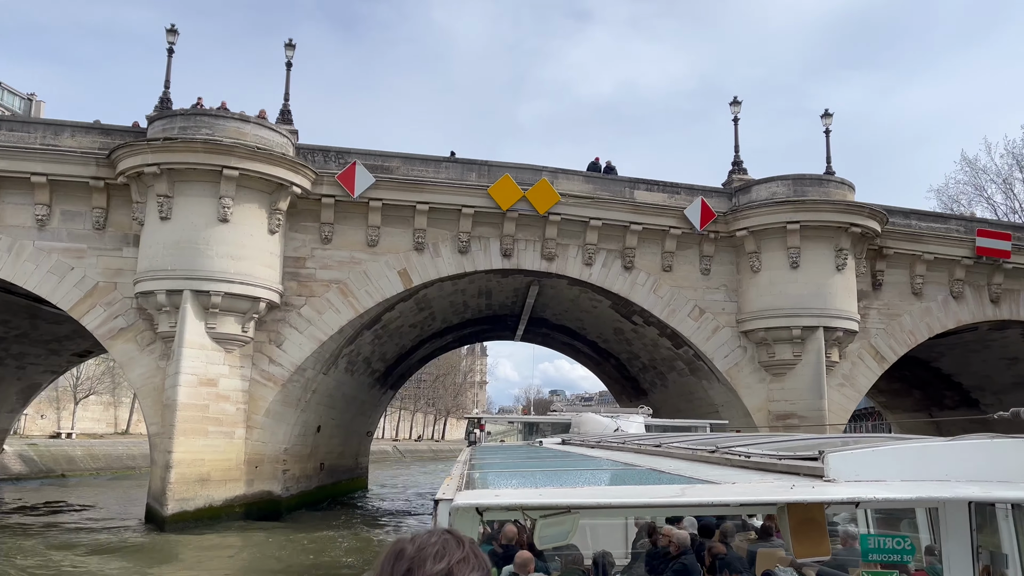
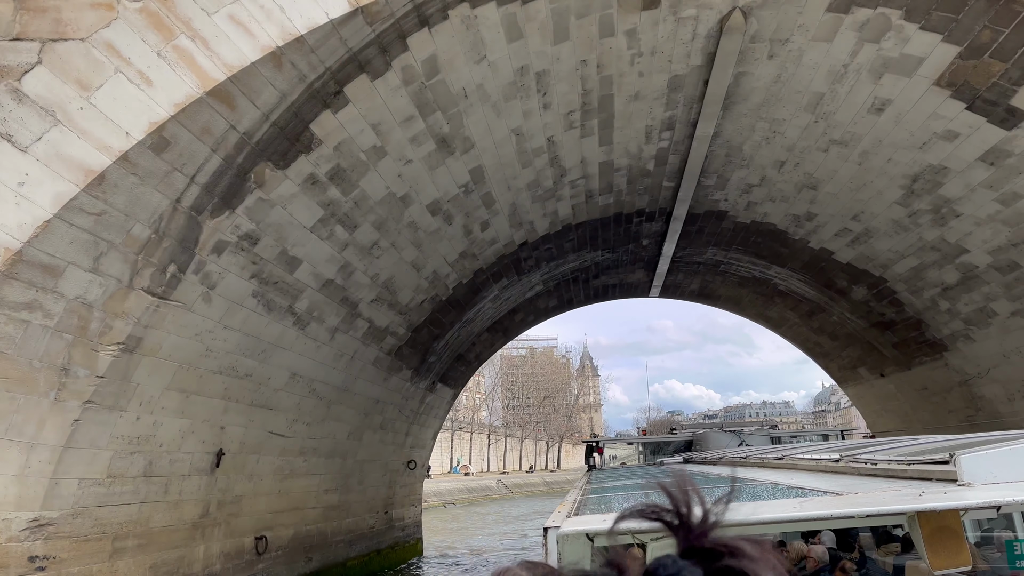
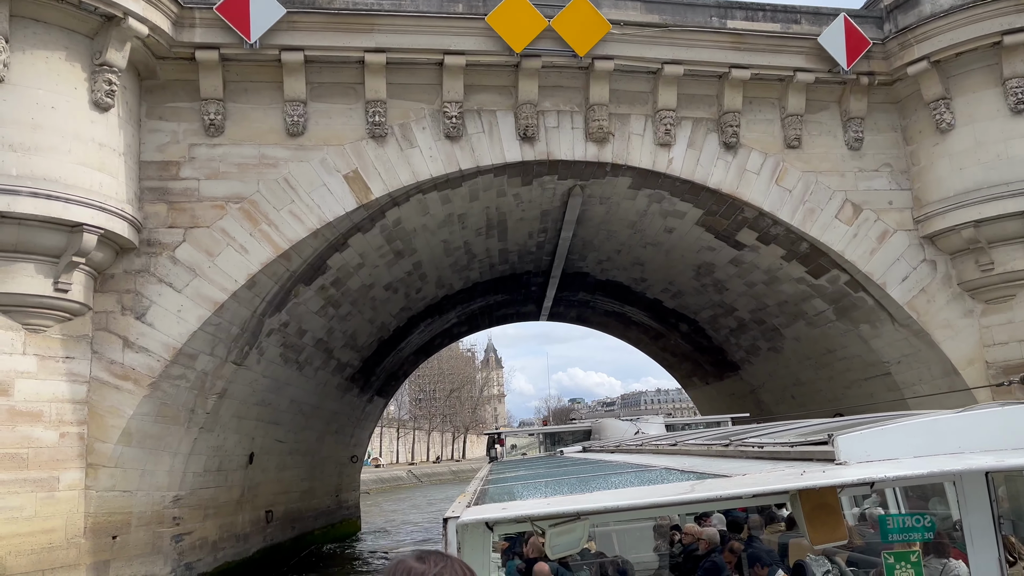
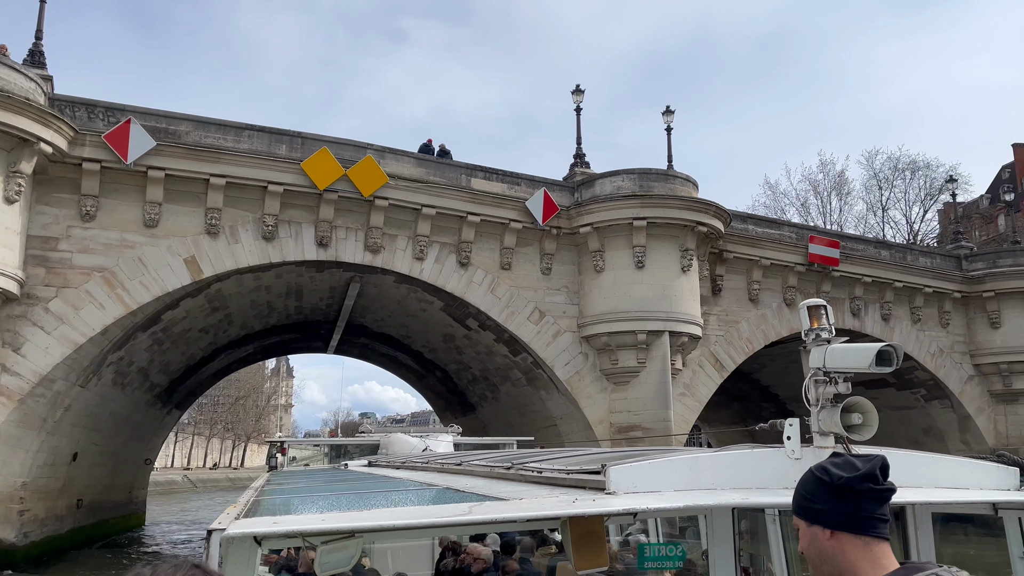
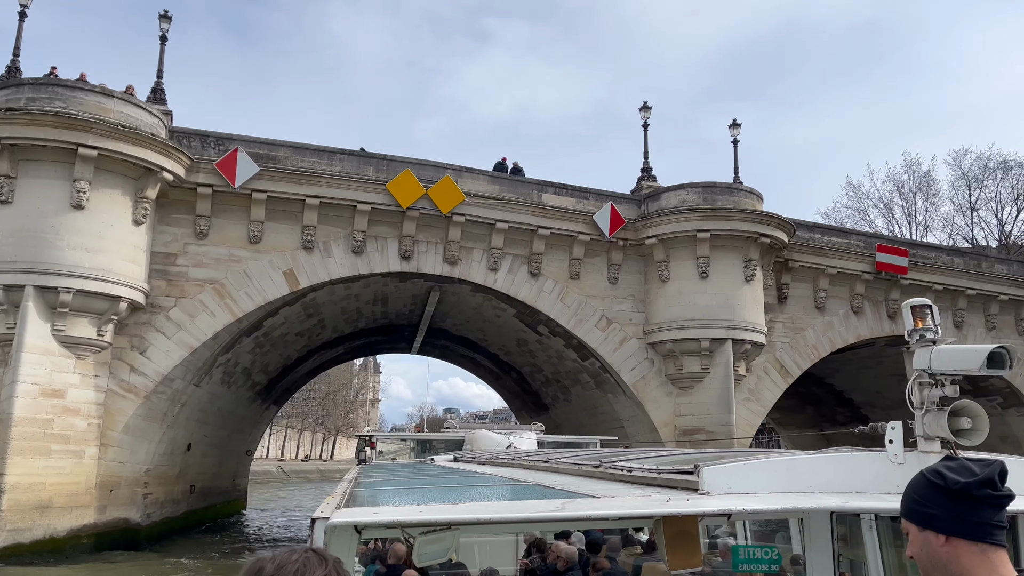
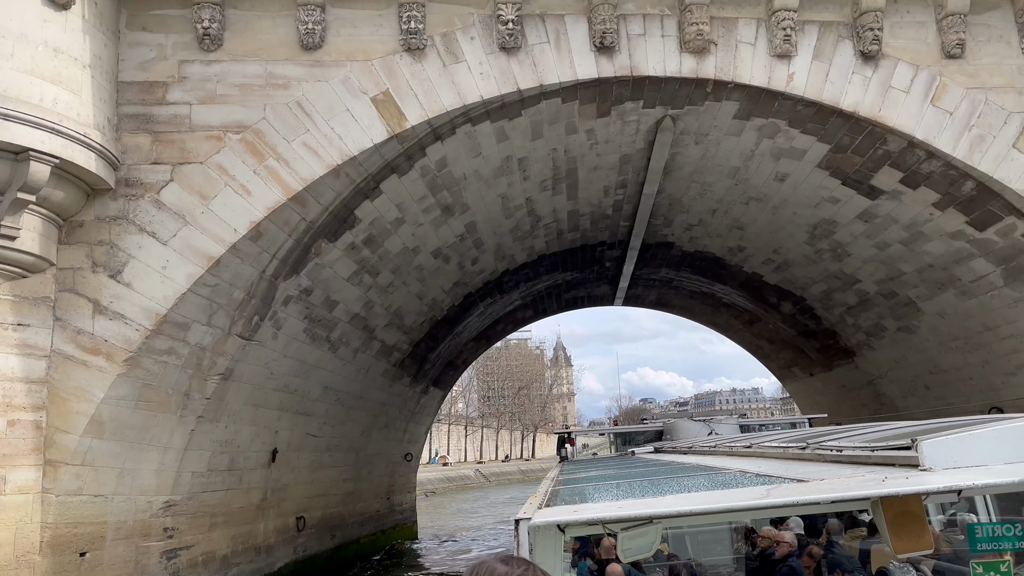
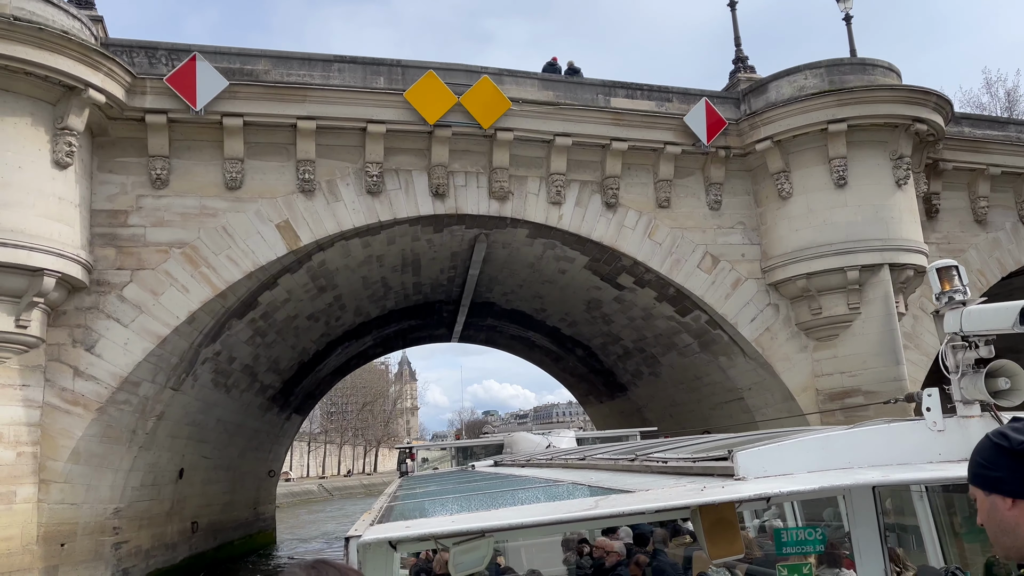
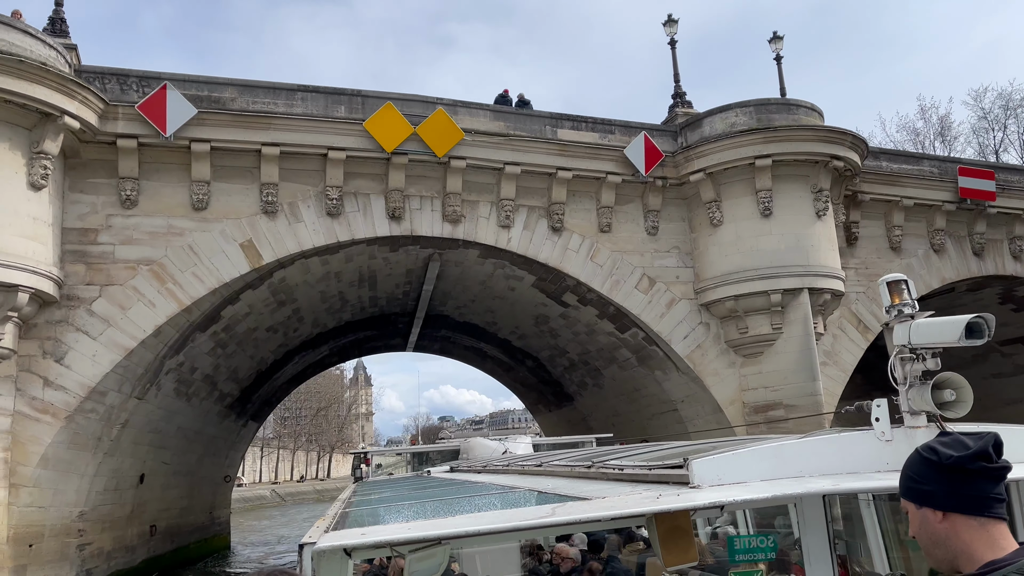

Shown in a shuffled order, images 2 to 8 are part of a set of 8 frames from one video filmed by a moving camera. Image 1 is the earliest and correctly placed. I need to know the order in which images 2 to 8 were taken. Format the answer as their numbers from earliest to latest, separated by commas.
5, 4, 8, 7, 3, 6, 2
